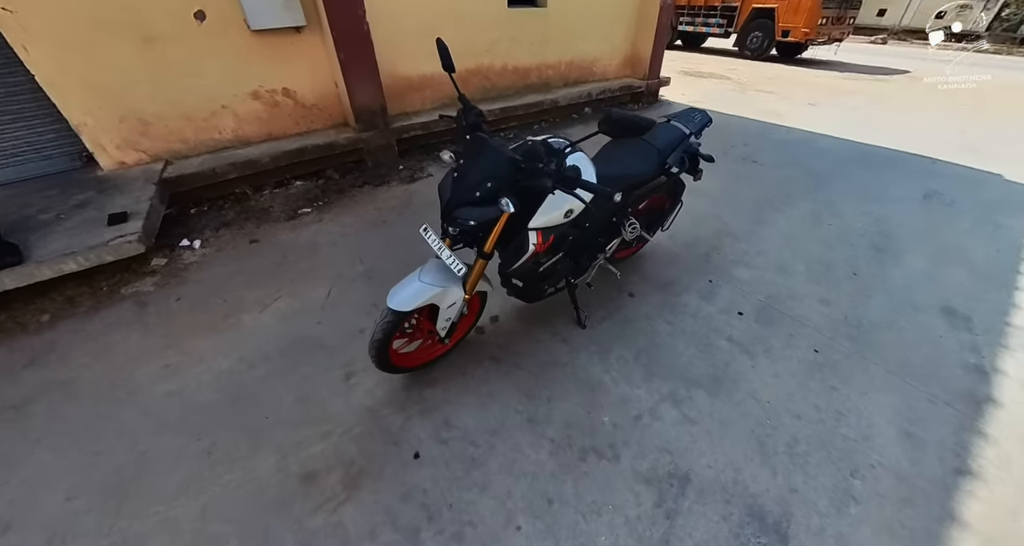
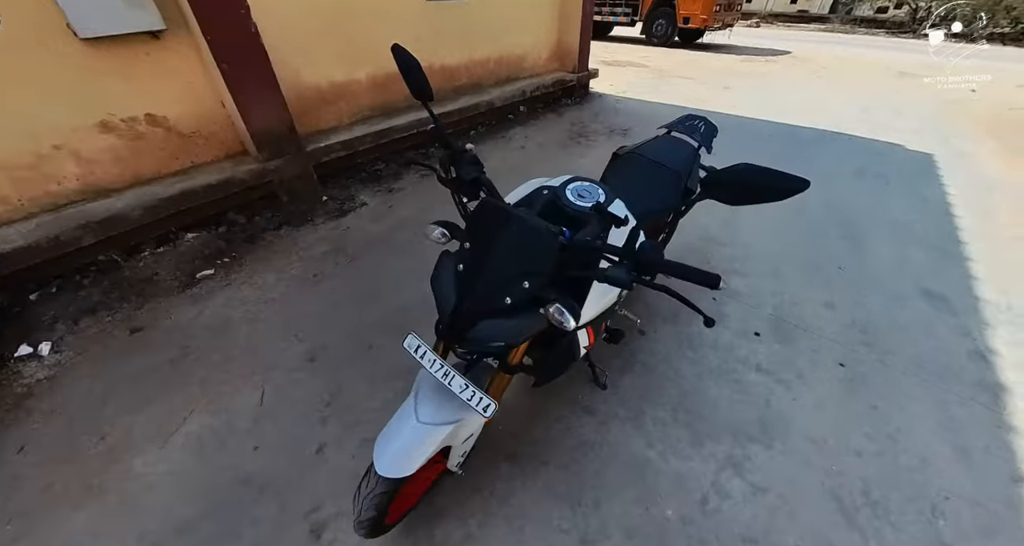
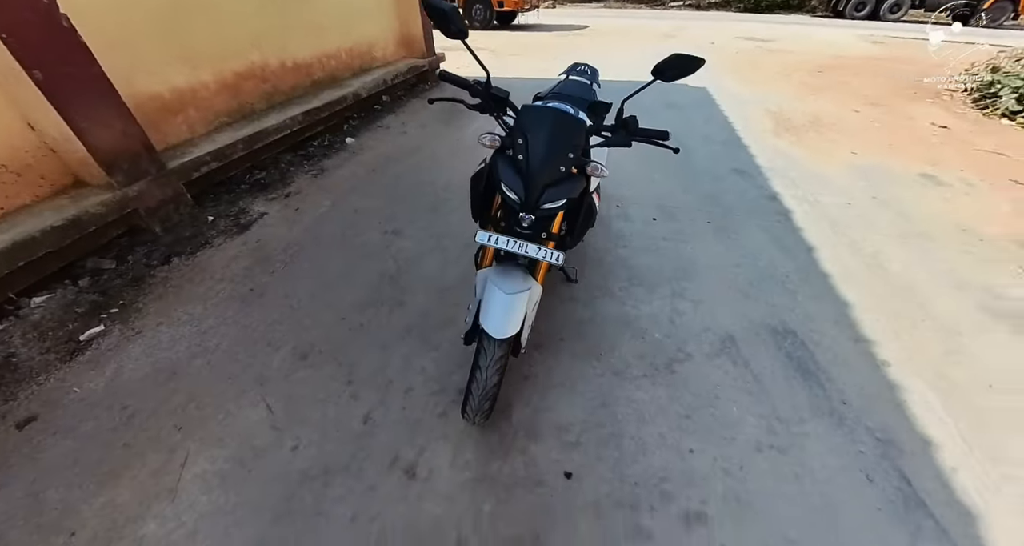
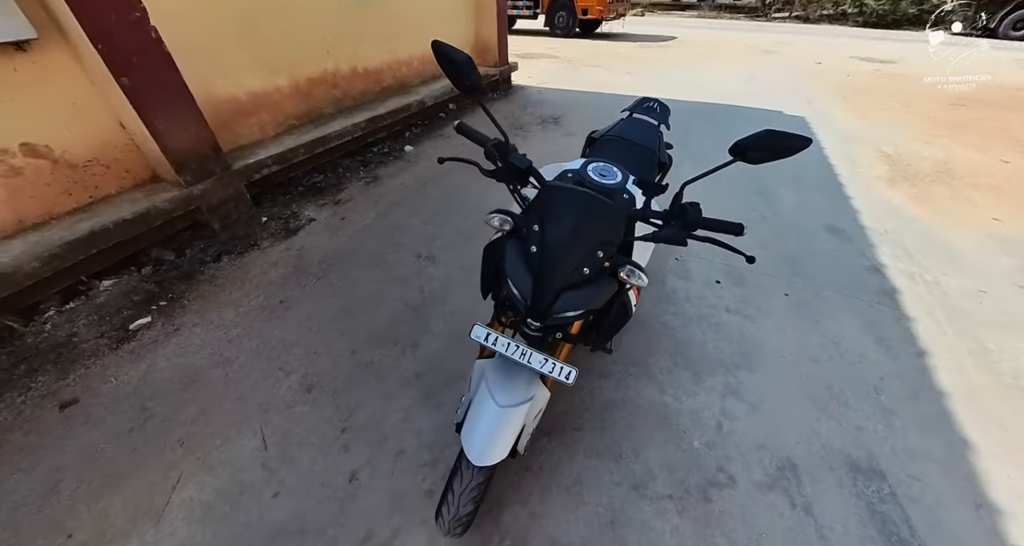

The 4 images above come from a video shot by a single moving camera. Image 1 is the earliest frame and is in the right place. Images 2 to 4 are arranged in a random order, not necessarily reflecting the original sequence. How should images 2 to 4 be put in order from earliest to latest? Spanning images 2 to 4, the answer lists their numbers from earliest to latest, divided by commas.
2, 4, 3
